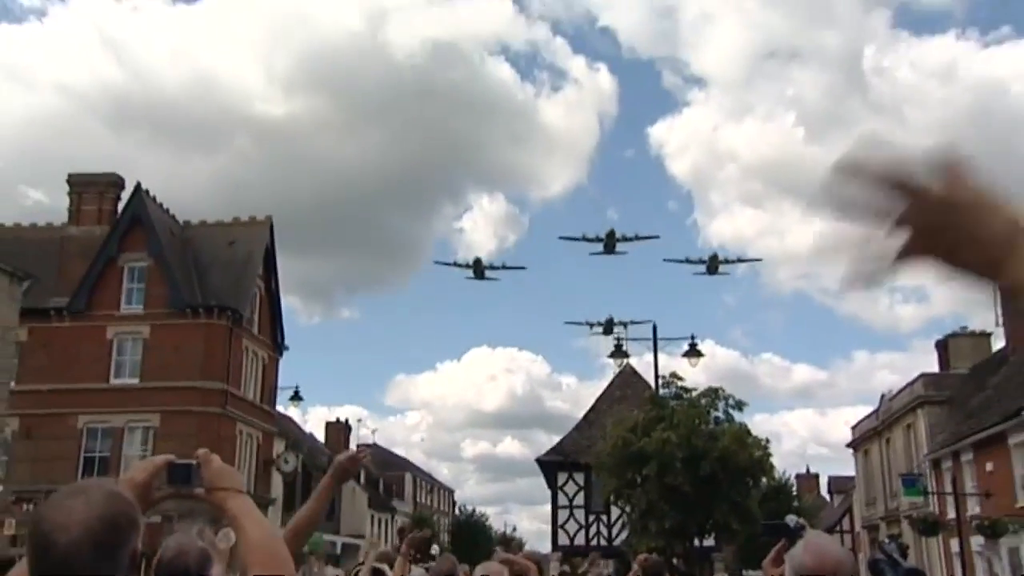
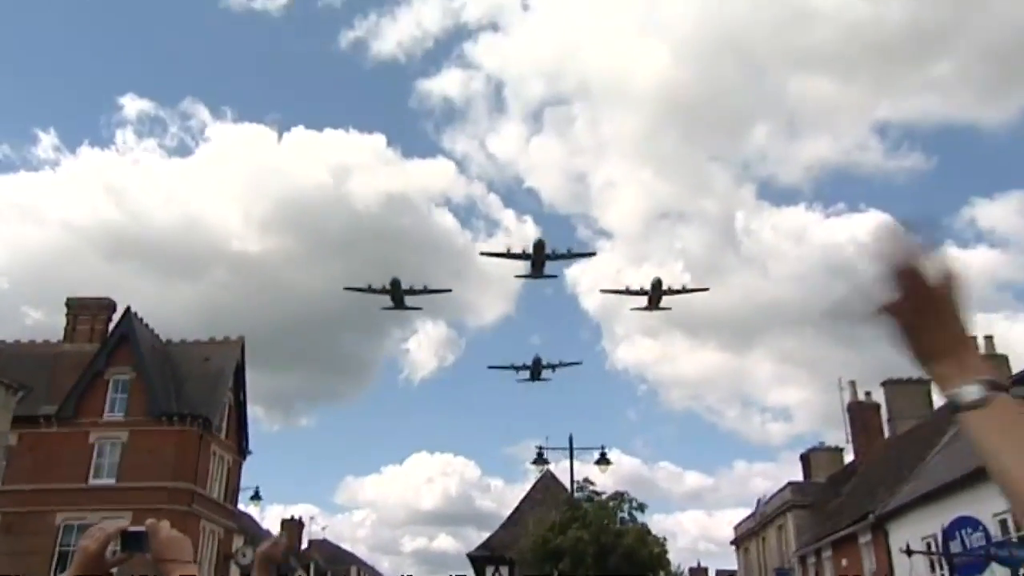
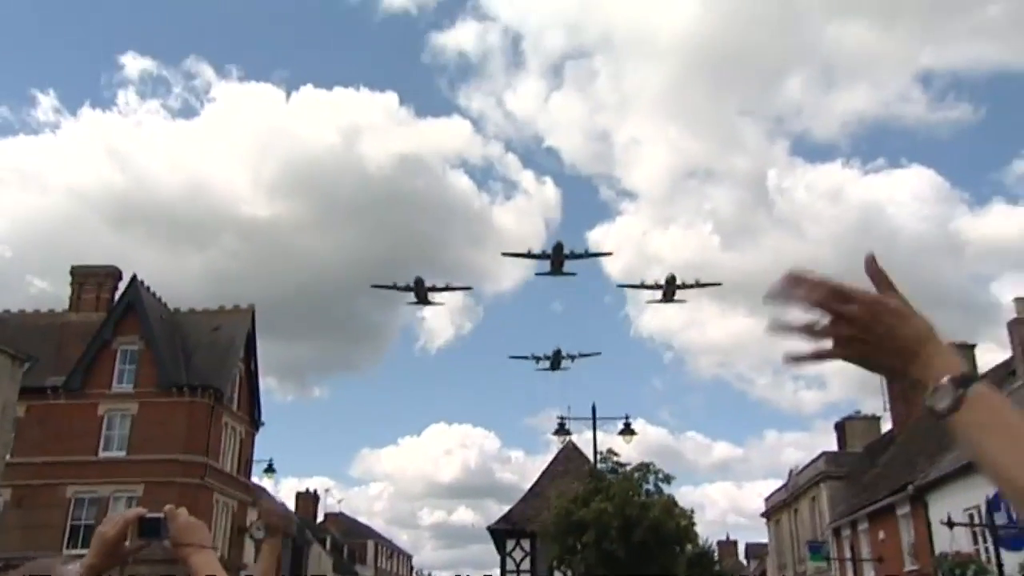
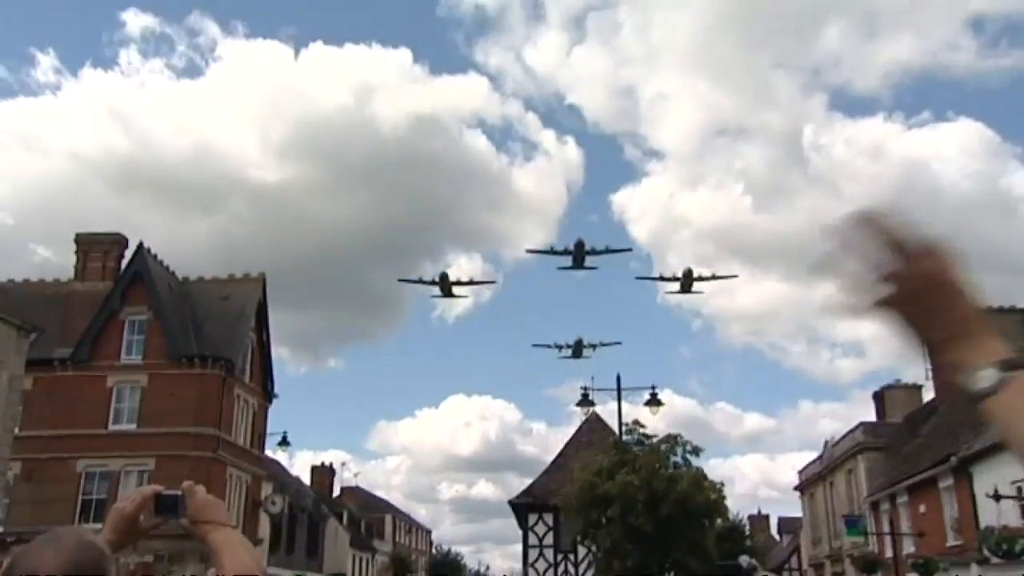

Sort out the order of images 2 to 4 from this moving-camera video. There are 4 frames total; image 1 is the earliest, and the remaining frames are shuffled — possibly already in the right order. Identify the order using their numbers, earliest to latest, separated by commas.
4, 3, 2
